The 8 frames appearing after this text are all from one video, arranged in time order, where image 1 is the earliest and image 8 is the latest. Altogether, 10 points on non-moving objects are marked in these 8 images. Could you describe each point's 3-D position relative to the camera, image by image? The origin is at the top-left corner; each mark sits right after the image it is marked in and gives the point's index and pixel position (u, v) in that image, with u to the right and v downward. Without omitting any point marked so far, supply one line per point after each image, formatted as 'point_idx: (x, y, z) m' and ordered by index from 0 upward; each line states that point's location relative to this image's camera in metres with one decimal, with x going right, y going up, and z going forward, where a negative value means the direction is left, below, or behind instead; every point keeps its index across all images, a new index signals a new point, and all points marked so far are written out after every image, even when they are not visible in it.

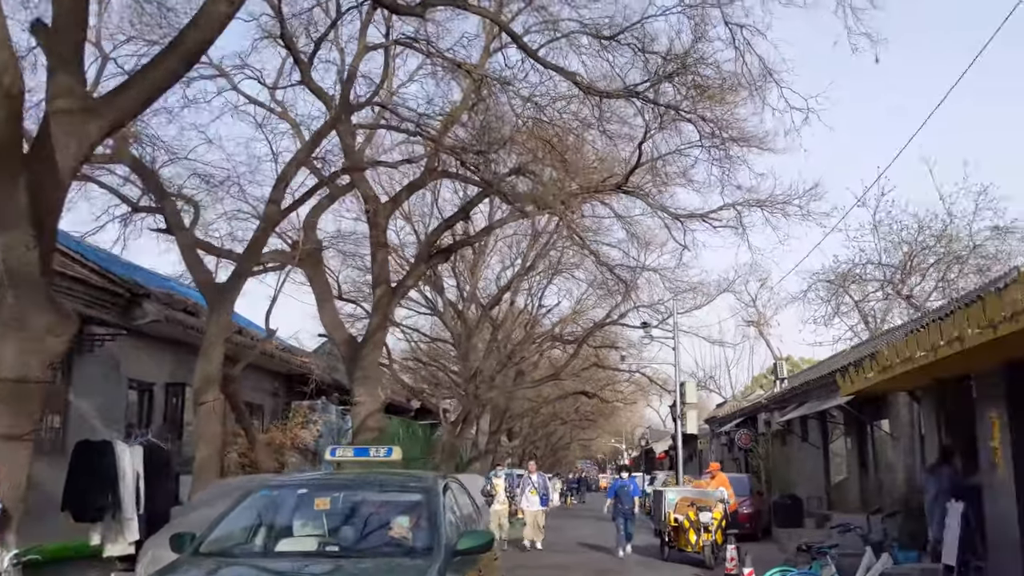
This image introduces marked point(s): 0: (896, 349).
0: (+4.4, -0.7, +11.4) m
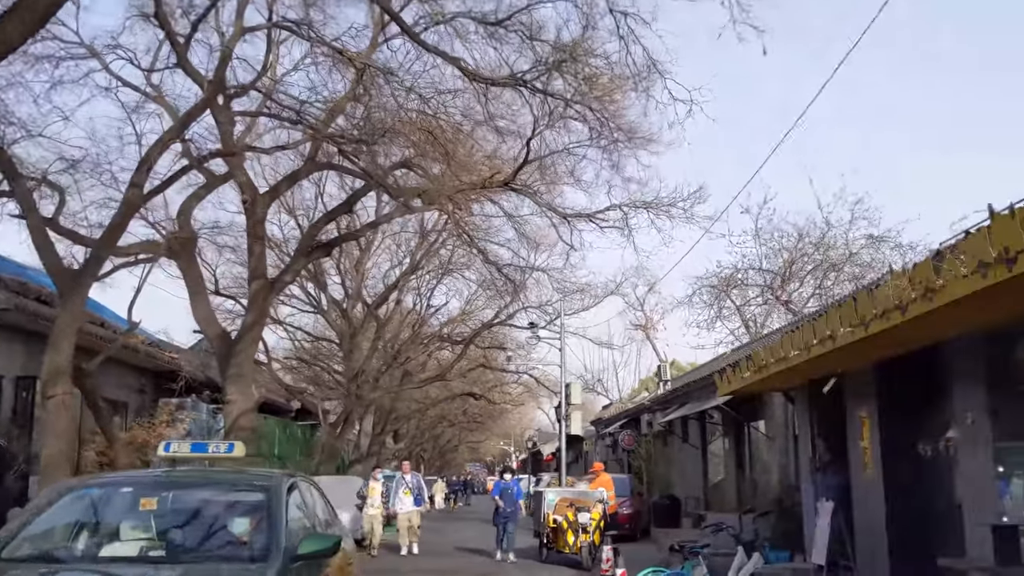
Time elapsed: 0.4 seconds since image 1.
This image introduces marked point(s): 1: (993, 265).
0: (+3.0, -0.7, +11.4) m
1: (+2.9, +0.1, +5.9) m
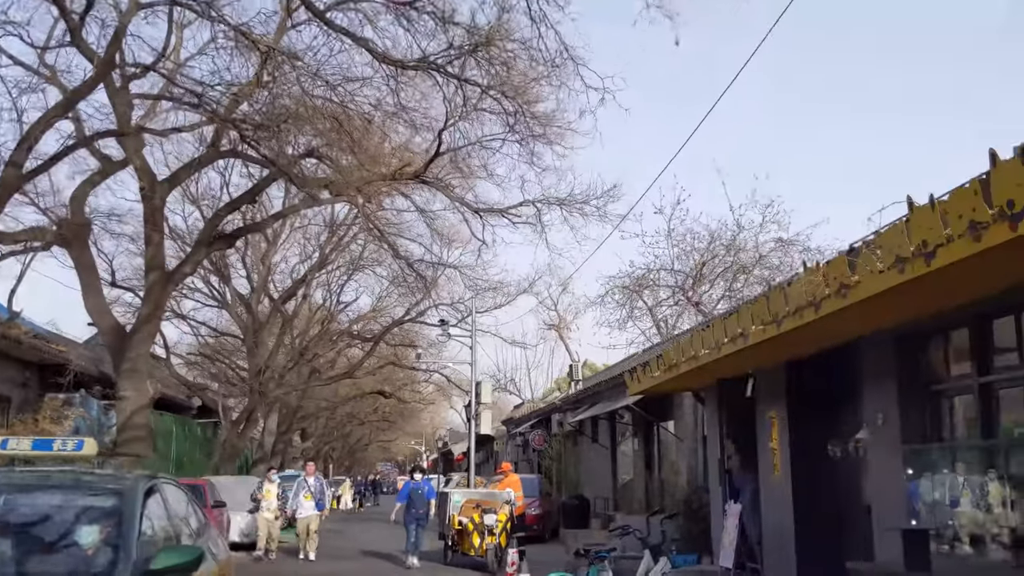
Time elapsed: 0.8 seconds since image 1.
0: (+1.9, -0.7, +11.2) m
1: (+2.3, +0.2, +5.7) m
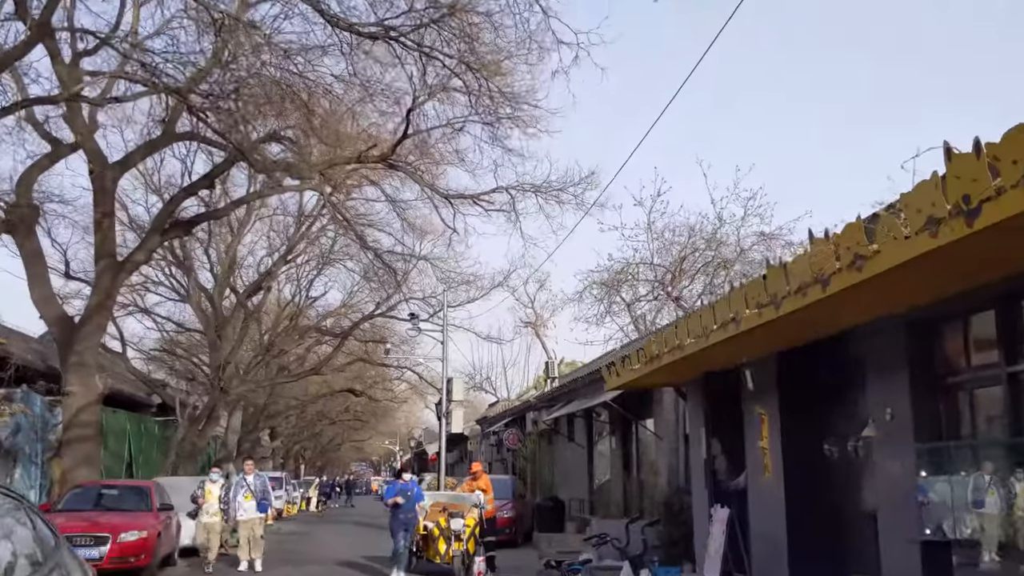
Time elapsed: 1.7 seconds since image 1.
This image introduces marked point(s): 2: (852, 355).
0: (+1.6, -0.5, +10.2) m
1: (+2.1, +0.3, +4.7) m
2: (+2.9, -0.6, +8.4) m
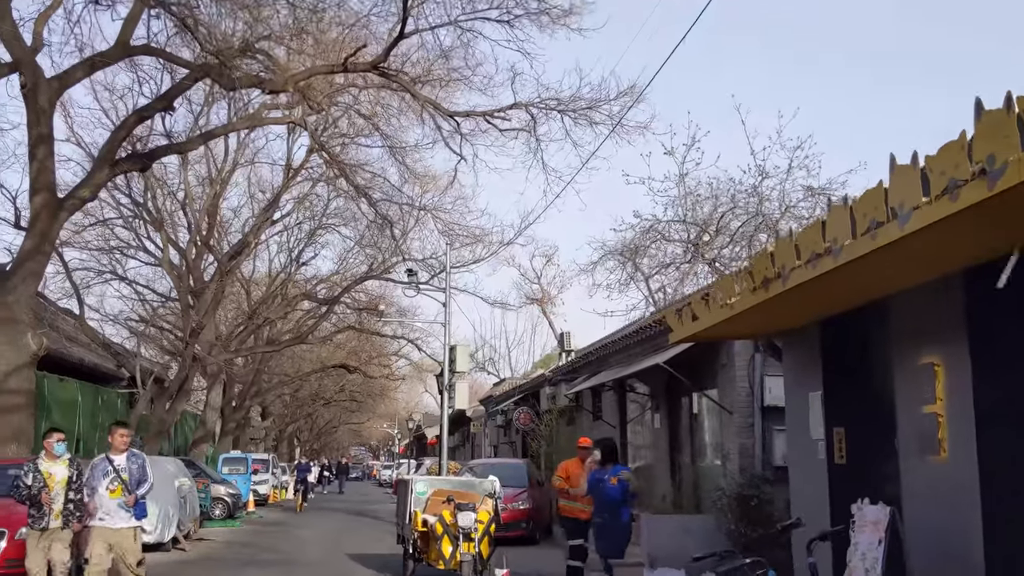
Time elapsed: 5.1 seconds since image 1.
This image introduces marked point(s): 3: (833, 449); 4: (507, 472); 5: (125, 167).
0: (+1.9, +0.3, +6.9) m
1: (+2.4, +1.0, +1.4) m
2: (+3.2, +0.2, +5.1) m
3: (+2.7, -1.4, +8.5) m
4: (-0.1, -3.3, +17.8) m
5: (-6.6, +2.1, +16.7) m
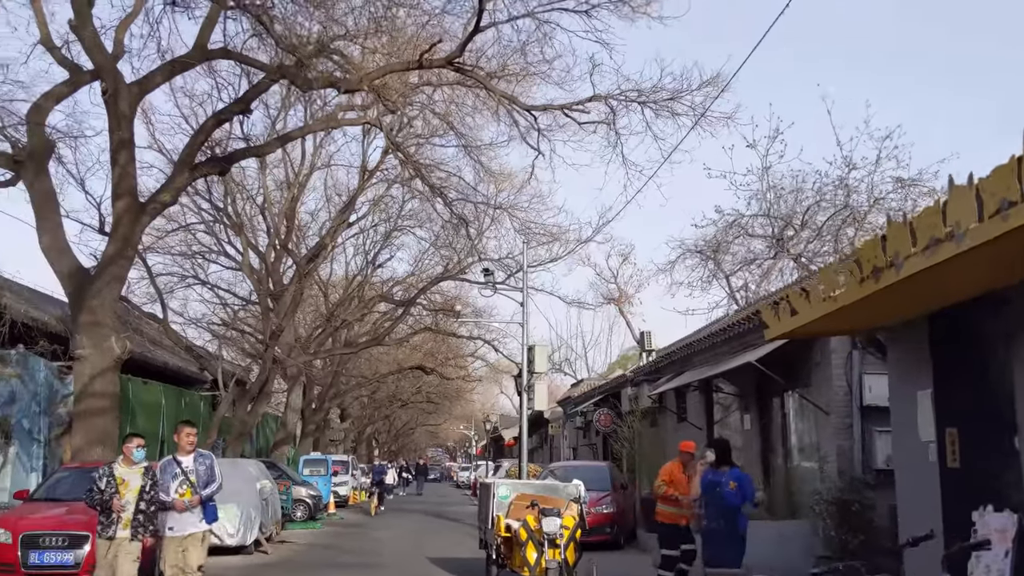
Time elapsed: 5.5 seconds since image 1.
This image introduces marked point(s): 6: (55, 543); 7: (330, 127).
0: (+2.5, +0.3, +6.4) m
1: (+2.6, +1.1, +0.9) m
2: (+3.7, +0.2, +4.5) m
3: (+3.5, -1.3, +7.8) m
4: (+1.4, -3.3, +17.3) m
5: (-5.3, +2.0, +16.8) m
6: (-4.6, -2.5, +9.8) m
7: (-3.5, +3.1, +18.9) m
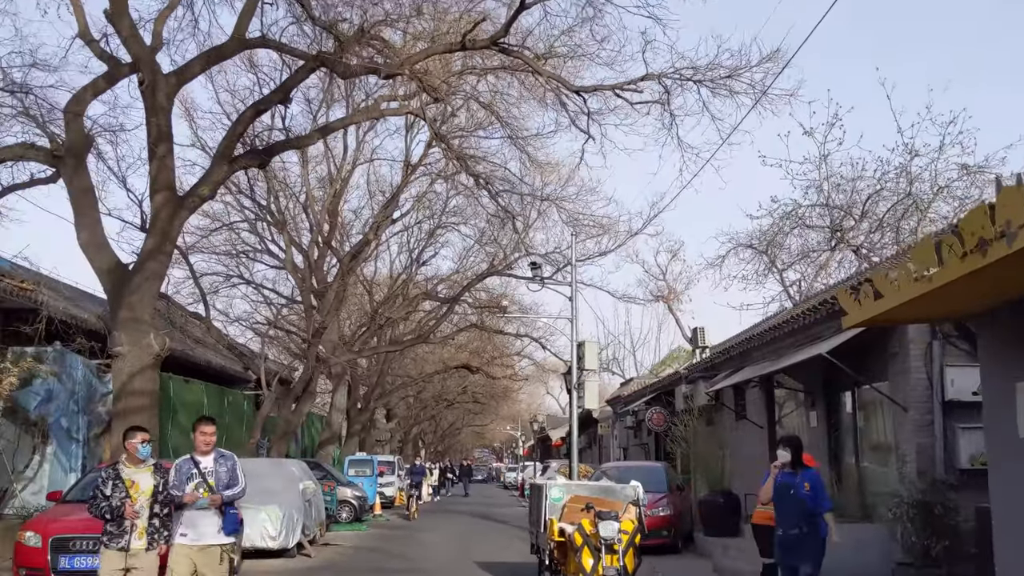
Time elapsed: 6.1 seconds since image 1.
0: (+2.8, +0.5, +5.6) m
1: (+2.6, +1.2, +0.1) m
2: (+3.9, +0.4, +3.6) m
3: (+3.9, -1.2, +7.0) m
4: (+2.2, -3.2, +16.6) m
5: (-4.5, +2.1, +16.4) m
6: (-4.1, -2.5, +9.4) m
7: (-2.6, +3.2, +18.3) m
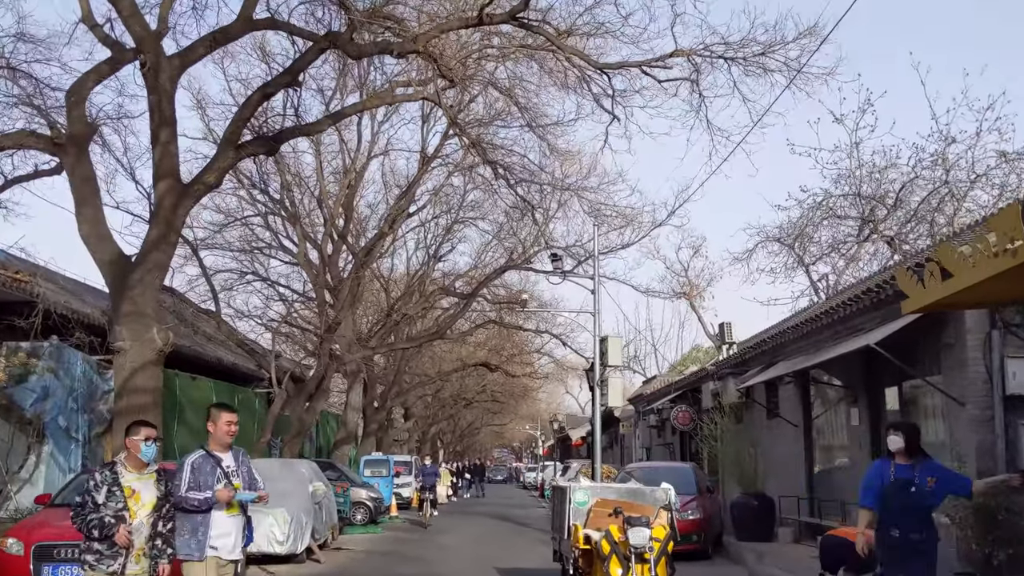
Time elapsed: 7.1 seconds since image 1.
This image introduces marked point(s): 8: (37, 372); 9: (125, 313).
0: (+2.9, +0.6, +4.7) m
1: (+2.6, +1.4, -0.8) m
2: (+4.0, +0.5, +2.7) m
3: (+4.0, -1.0, +6.1) m
4: (+2.5, -3.0, +15.7) m
5: (-4.2, +2.2, +15.6) m
6: (-3.9, -2.3, +8.7) m
7: (-2.3, +3.3, +17.6) m
8: (-6.3, -1.1, +13.1) m
9: (-5.7, -0.3, +14.5) m
